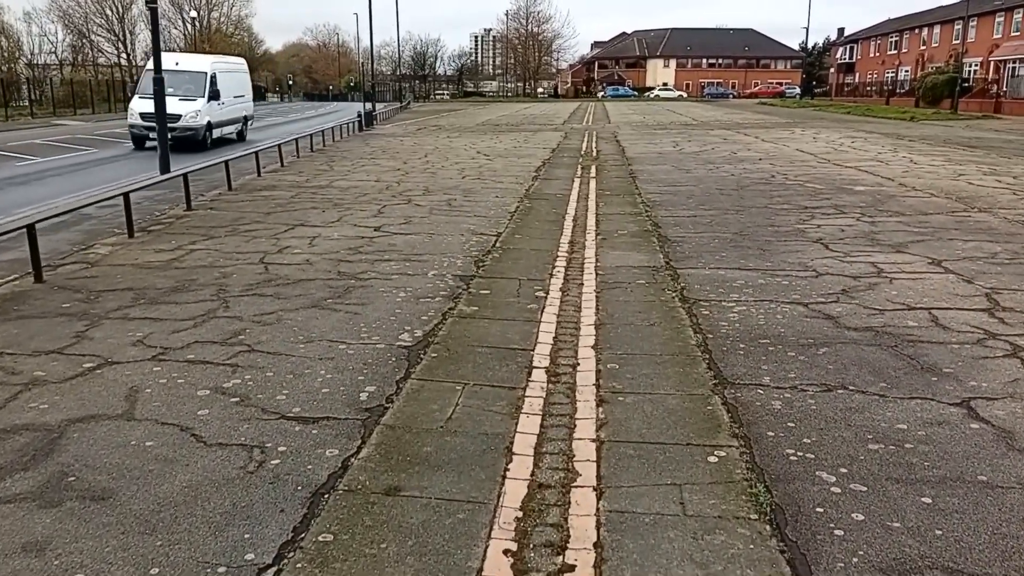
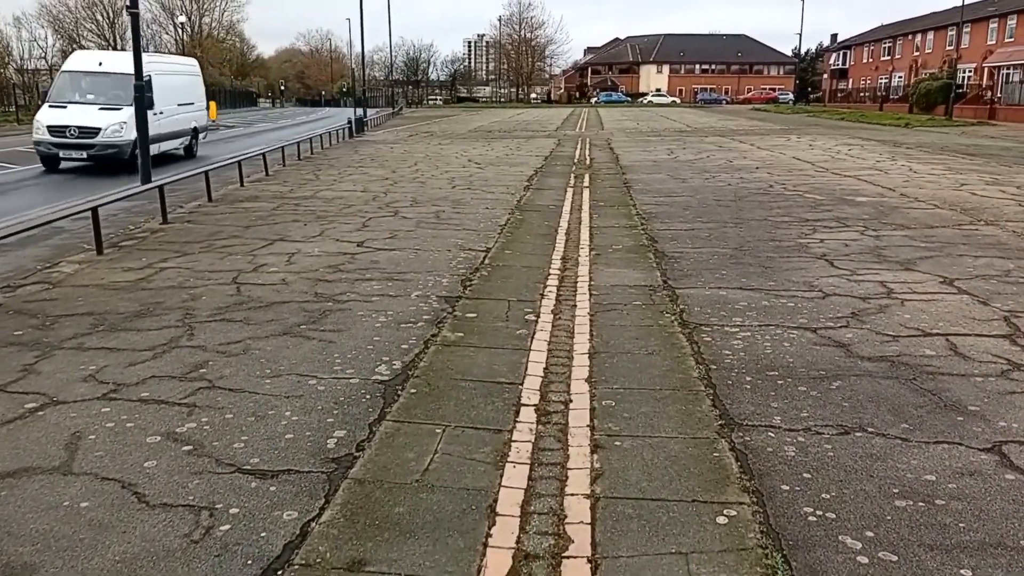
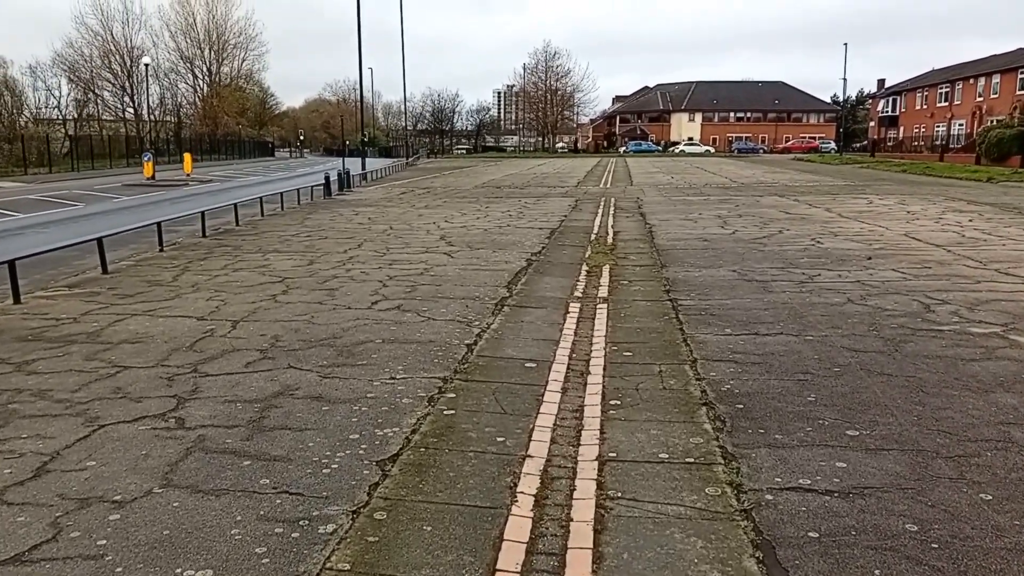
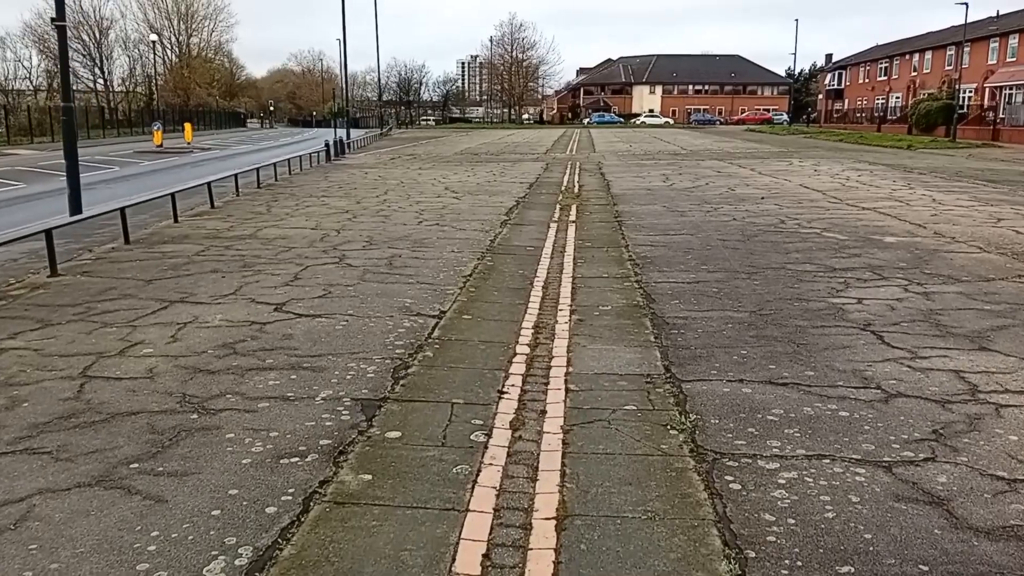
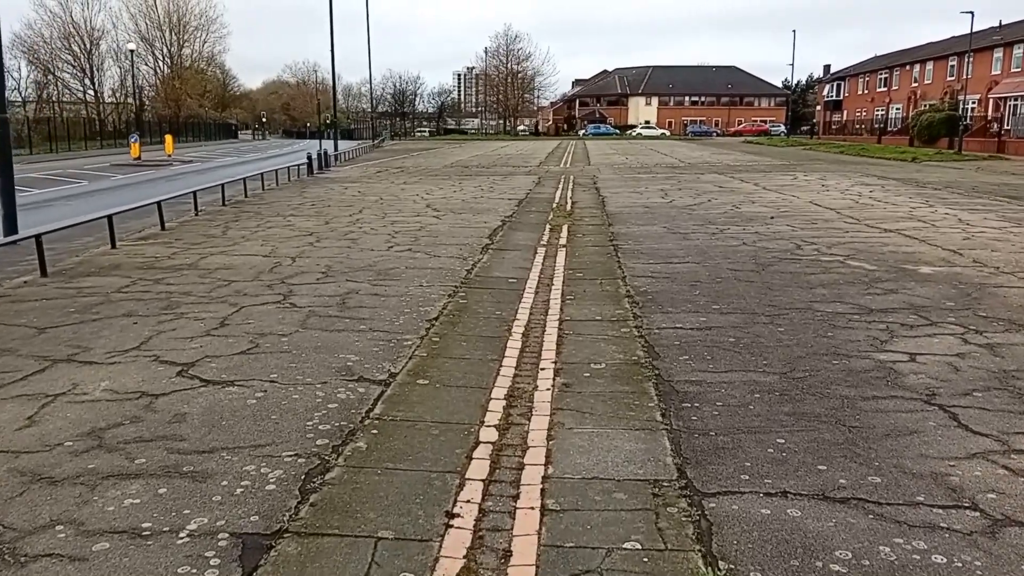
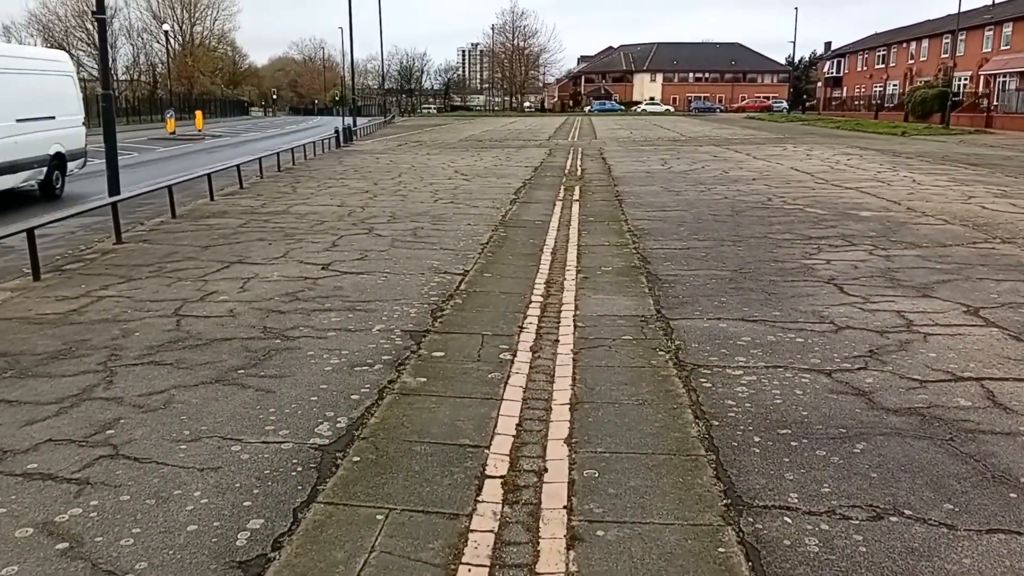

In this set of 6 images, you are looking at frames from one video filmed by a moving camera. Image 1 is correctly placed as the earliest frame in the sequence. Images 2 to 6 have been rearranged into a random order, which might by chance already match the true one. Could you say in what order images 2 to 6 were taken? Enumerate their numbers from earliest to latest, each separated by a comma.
2, 6, 4, 5, 3
